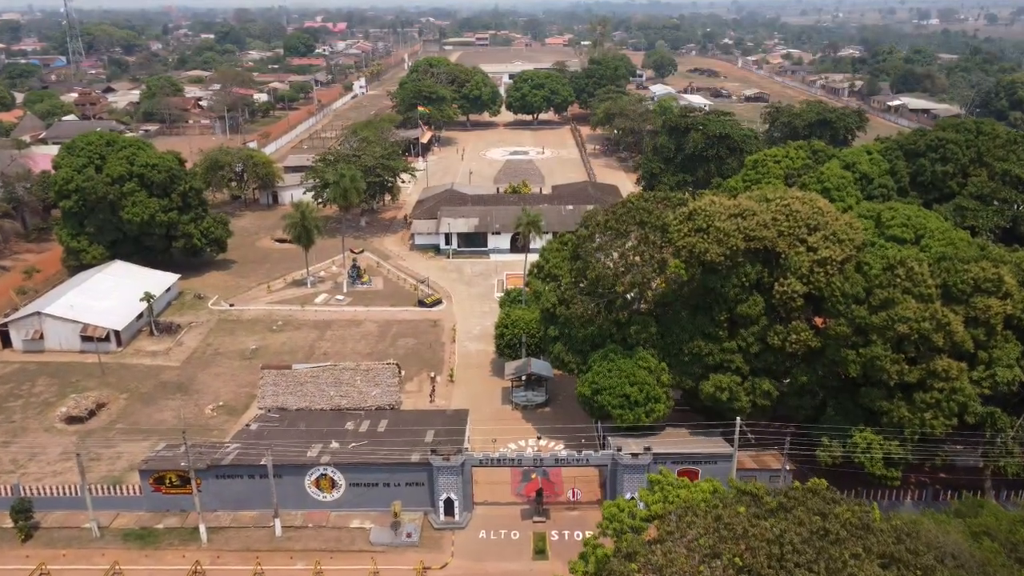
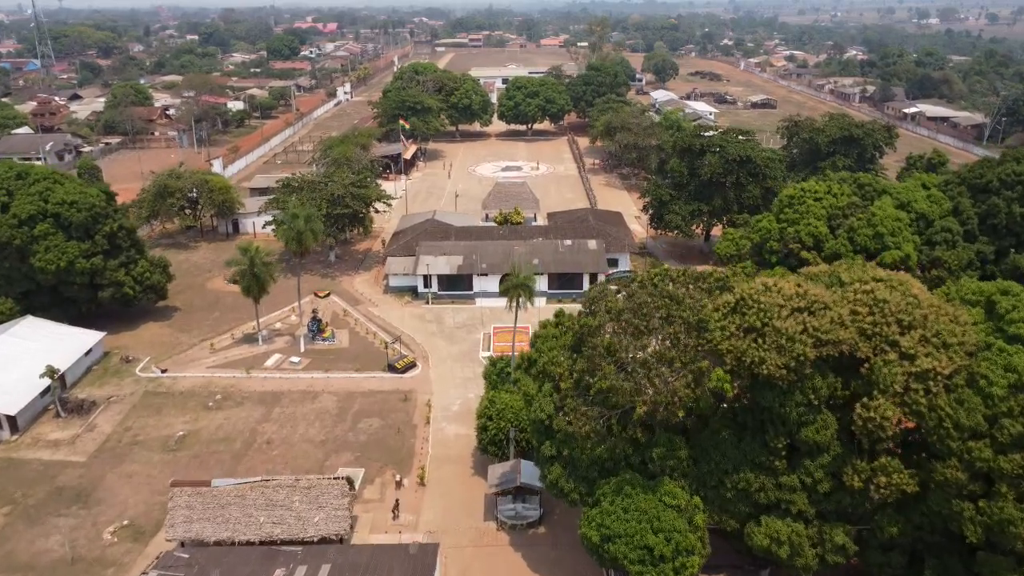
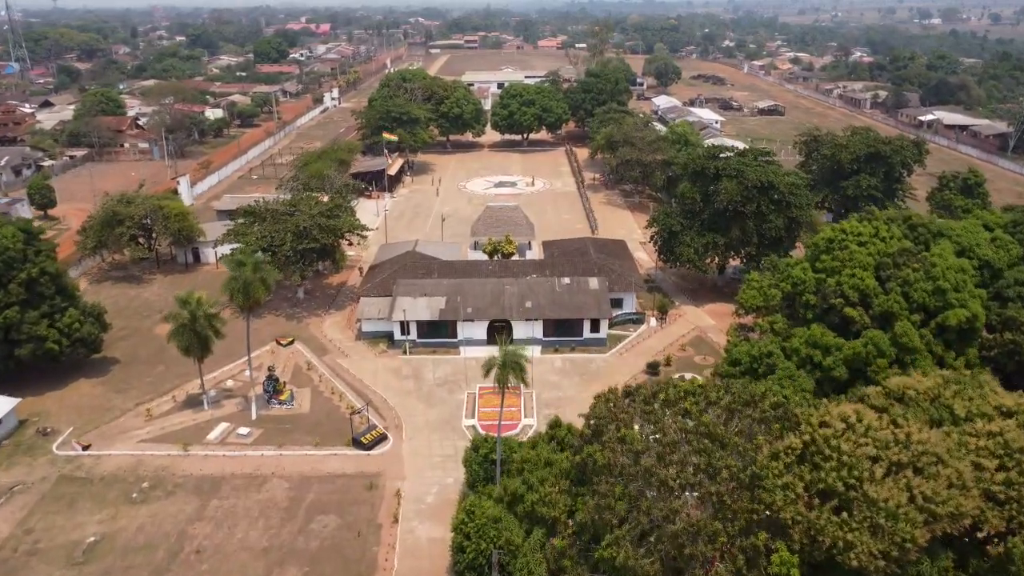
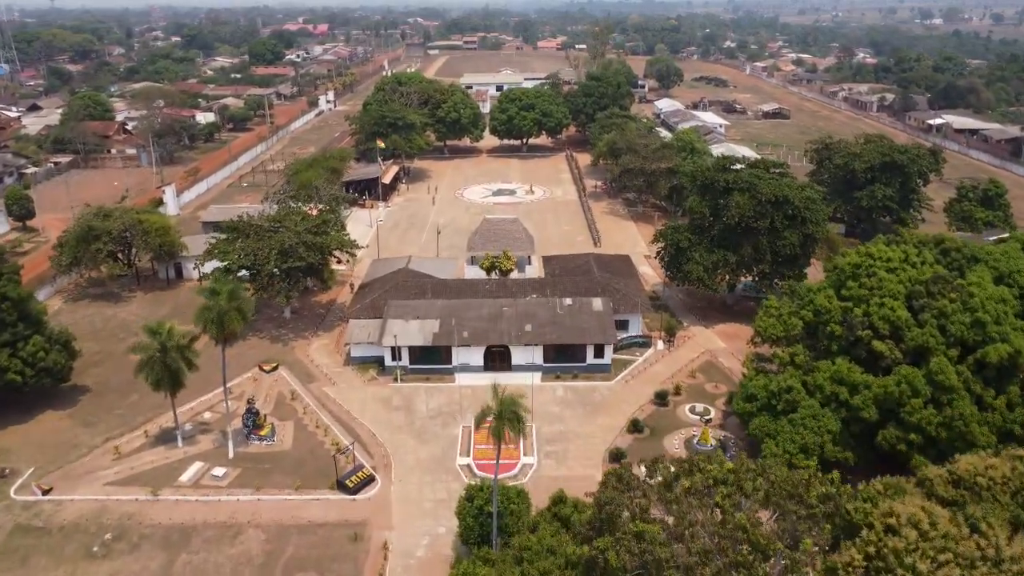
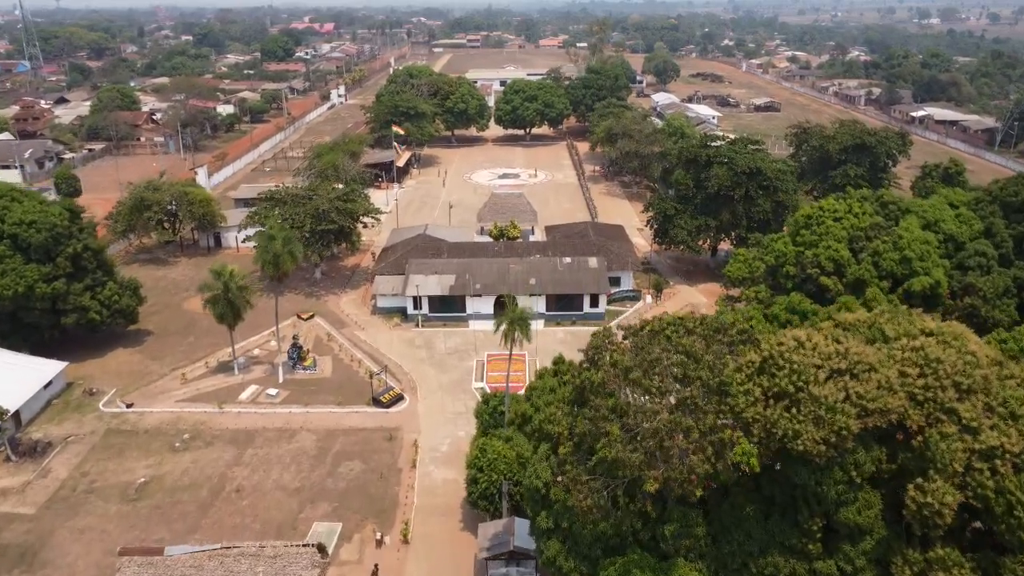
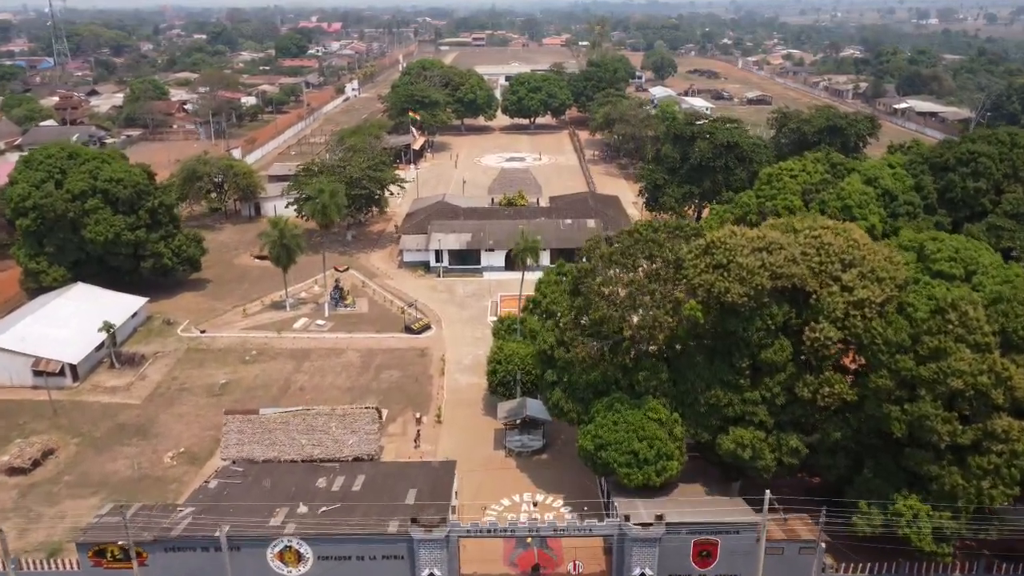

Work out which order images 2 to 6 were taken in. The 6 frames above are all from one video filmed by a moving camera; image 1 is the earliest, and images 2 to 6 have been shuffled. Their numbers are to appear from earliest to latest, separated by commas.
6, 2, 5, 3, 4
